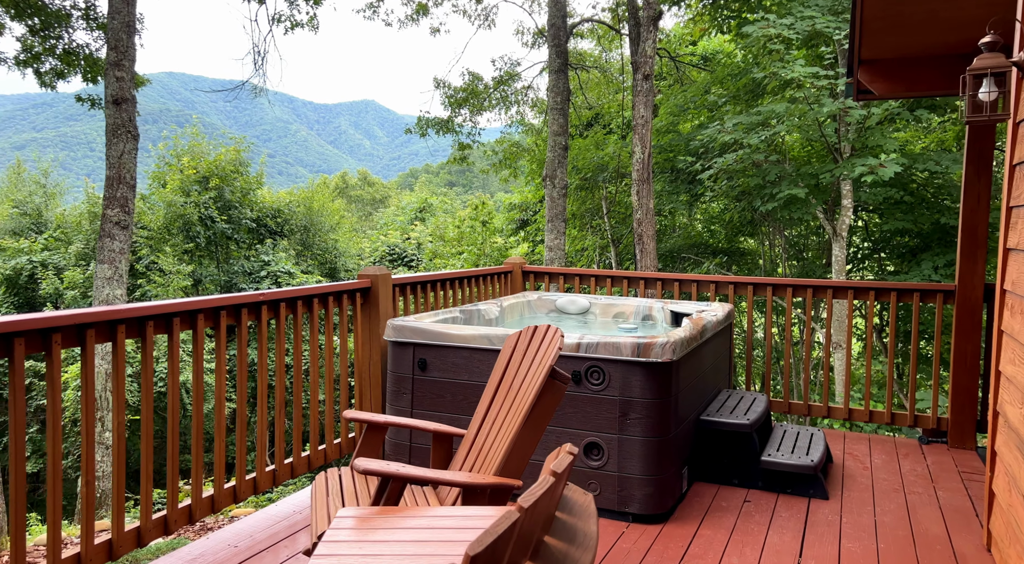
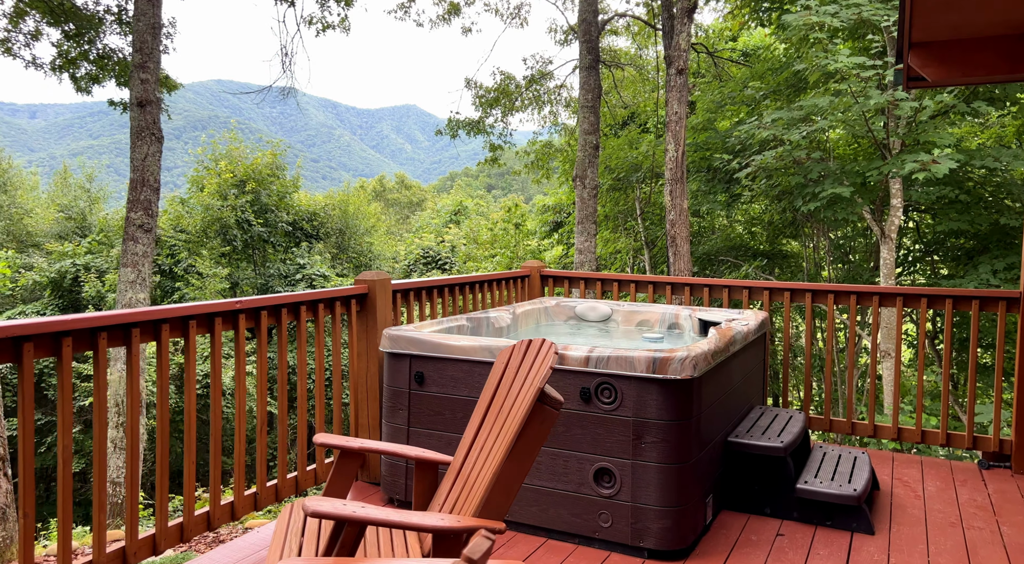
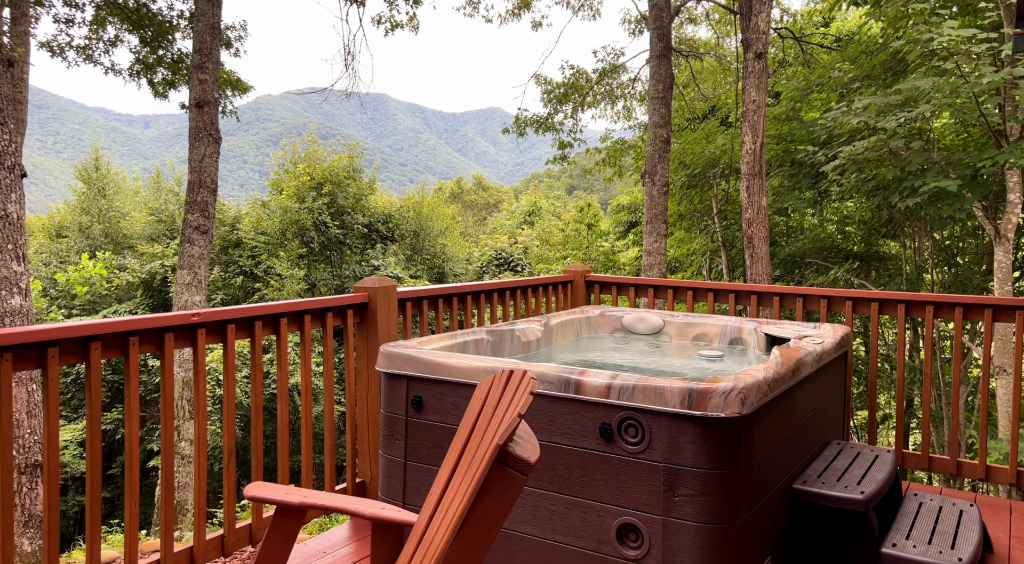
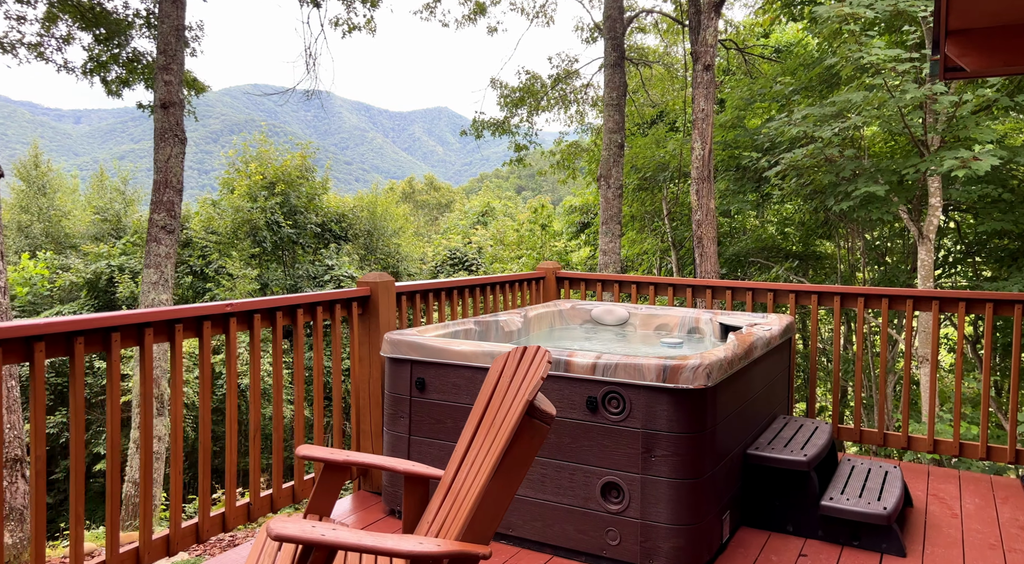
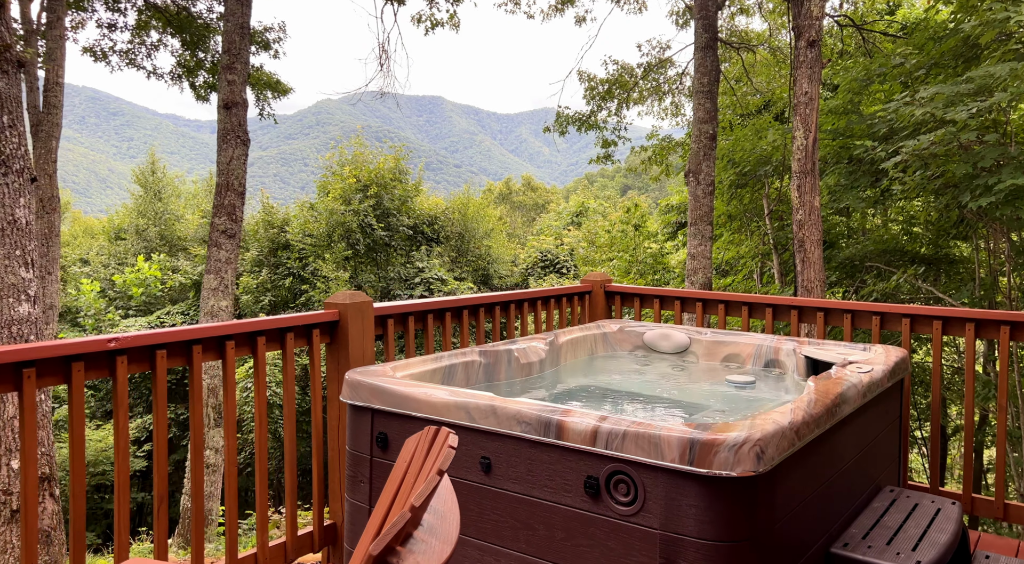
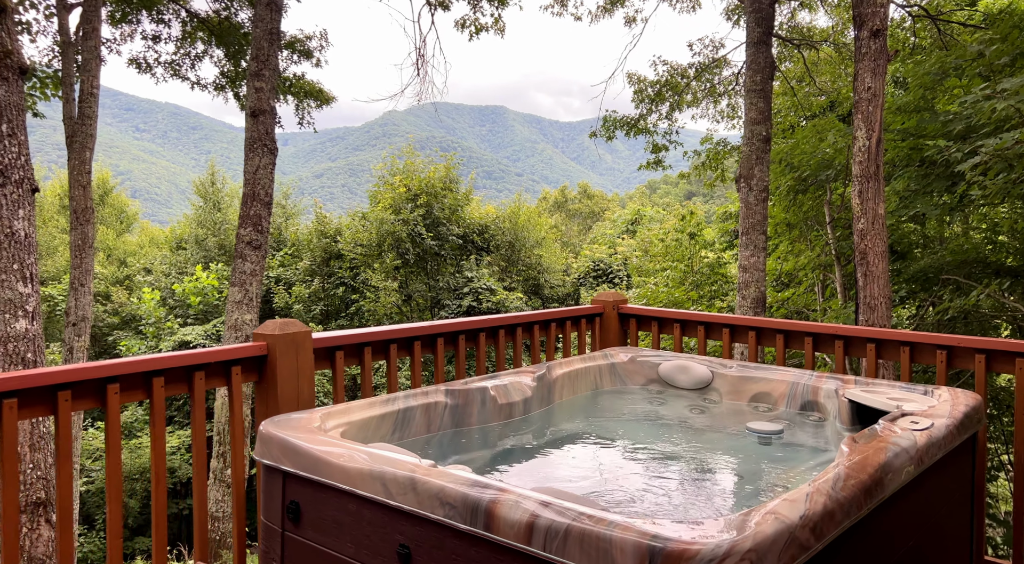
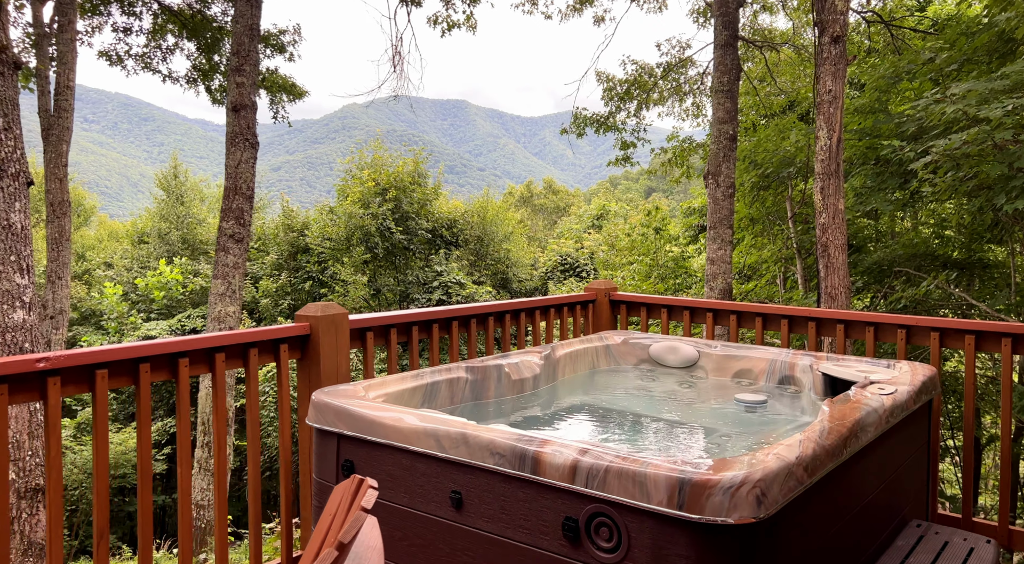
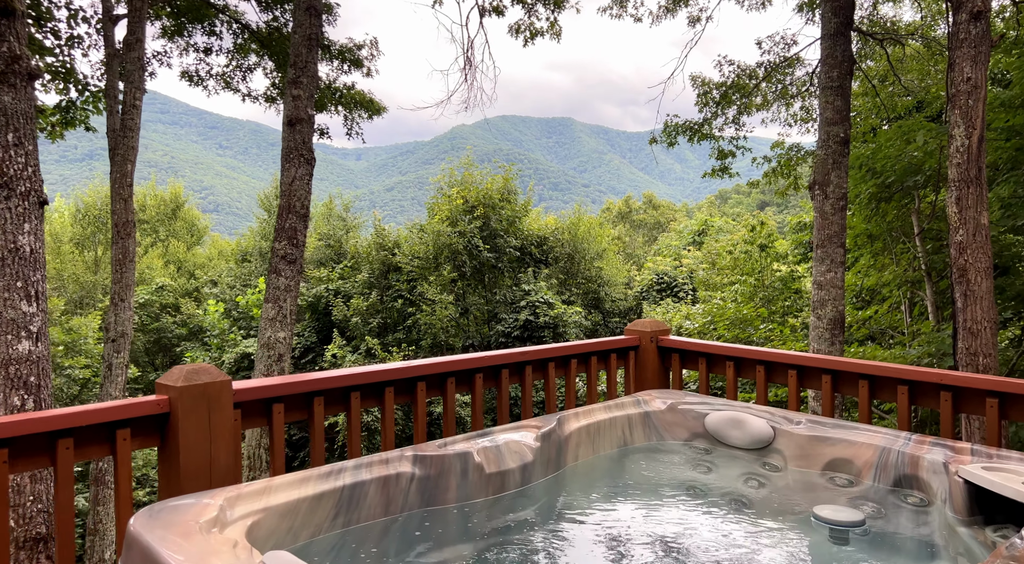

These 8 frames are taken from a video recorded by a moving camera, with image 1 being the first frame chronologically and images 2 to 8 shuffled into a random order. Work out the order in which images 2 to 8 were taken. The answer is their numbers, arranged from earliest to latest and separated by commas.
2, 4, 3, 5, 7, 6, 8
